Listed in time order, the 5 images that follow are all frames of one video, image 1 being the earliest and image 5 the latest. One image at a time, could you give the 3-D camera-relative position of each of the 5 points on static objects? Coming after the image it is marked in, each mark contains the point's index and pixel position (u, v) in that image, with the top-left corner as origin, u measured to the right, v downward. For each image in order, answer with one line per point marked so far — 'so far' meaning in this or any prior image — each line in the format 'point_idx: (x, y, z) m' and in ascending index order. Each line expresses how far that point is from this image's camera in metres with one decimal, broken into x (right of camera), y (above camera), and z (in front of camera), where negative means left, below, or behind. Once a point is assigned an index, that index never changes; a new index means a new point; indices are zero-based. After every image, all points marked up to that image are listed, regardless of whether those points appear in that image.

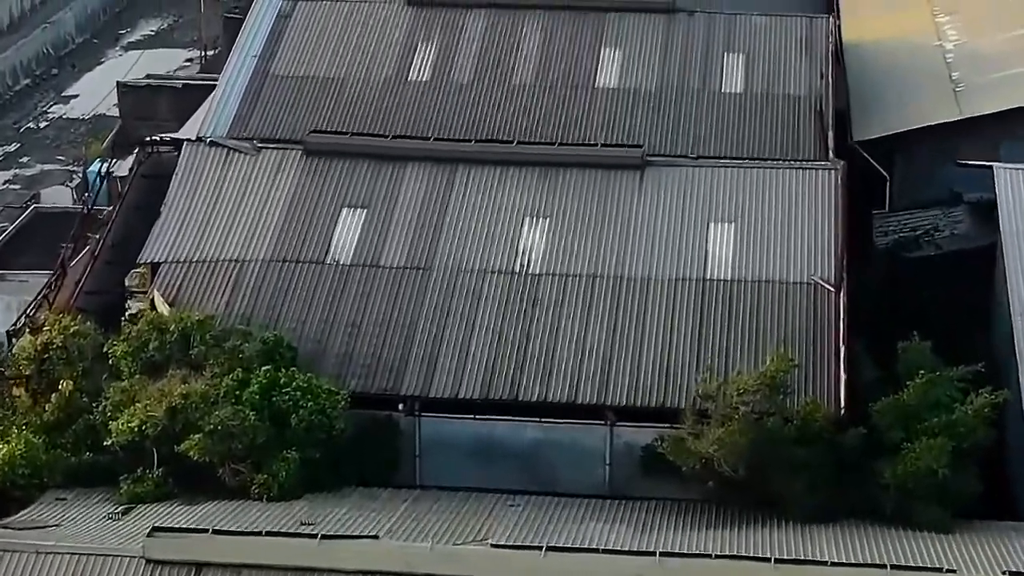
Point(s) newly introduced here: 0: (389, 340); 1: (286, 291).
0: (-1.2, -0.5, +19.3) m
1: (-2.3, 0.0, +20.0) m
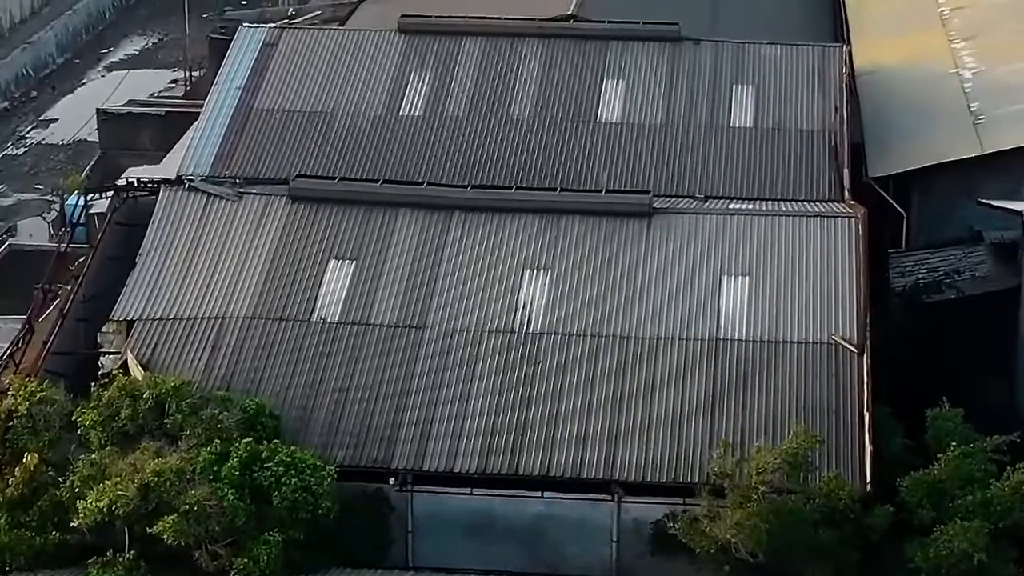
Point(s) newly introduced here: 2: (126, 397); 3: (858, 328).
0: (-1.2, -1.1, +18.0) m
1: (-2.3, -0.6, +18.6) m
2: (-3.4, -1.0, +17.6) m
3: (+3.3, -0.4, +18.6) m
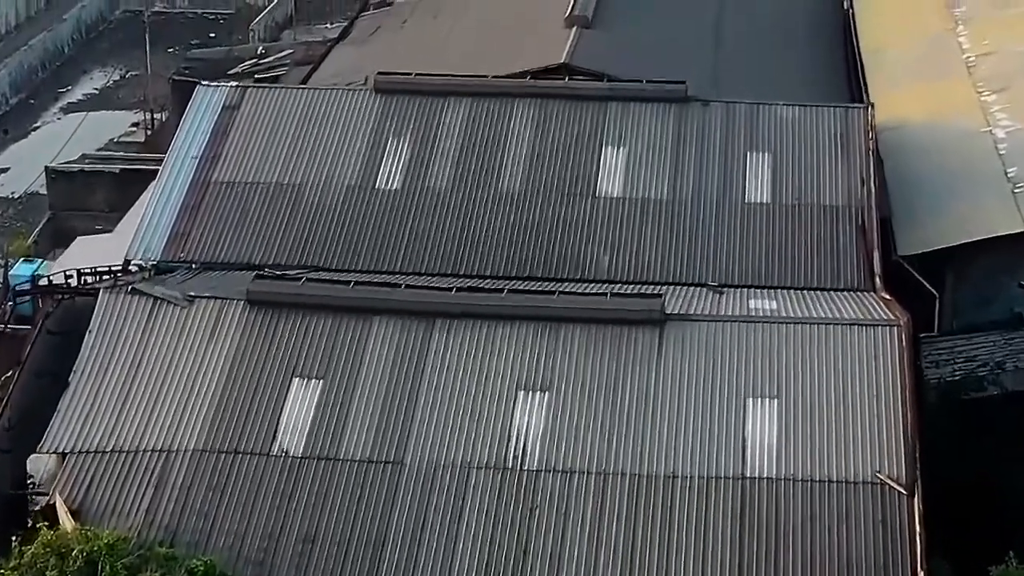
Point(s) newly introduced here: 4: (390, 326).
0: (-1.3, -2.2, +15.3) m
1: (-2.4, -1.7, +16.0) m
2: (-3.5, -2.0, +15.0) m
3: (+3.2, -1.4, +16.0) m
4: (-1.1, -0.3, +17.8) m
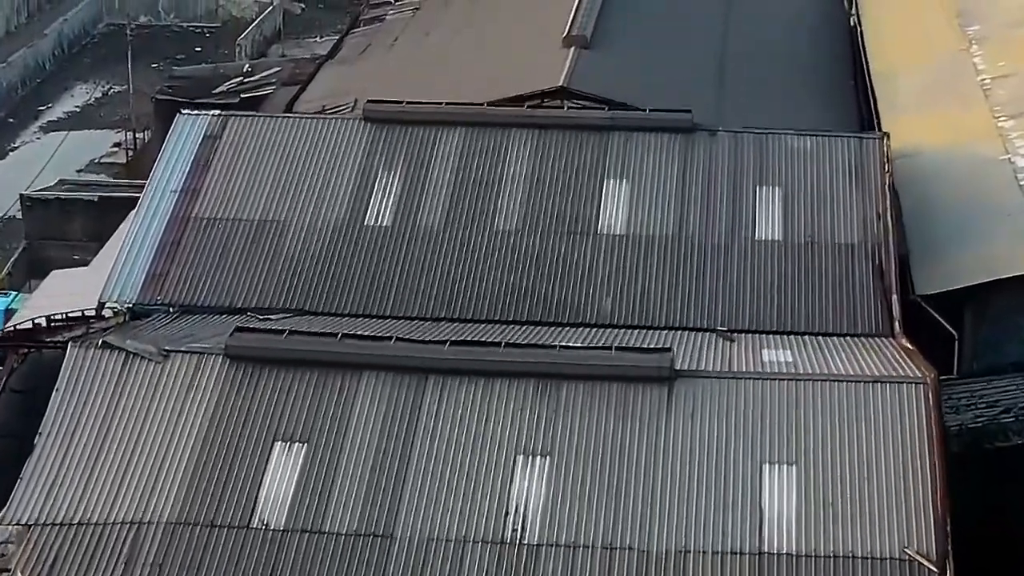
0: (-1.3, -2.6, +14.1) m
1: (-2.4, -2.1, +14.8) m
2: (-3.5, -2.5, +13.8) m
3: (+3.2, -1.9, +14.8) m
4: (-1.1, -0.8, +16.6) m
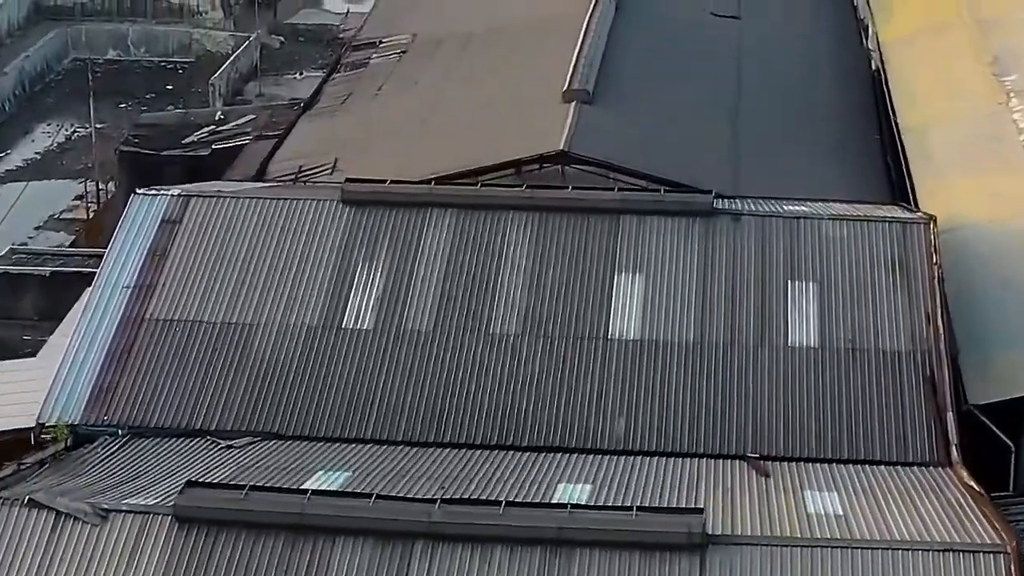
0: (-1.2, -3.7, +11.5) m
1: (-2.3, -3.2, +12.2) m
2: (-3.5, -3.6, +11.1) m
3: (+3.2, -2.9, +12.2) m
4: (-1.1, -1.9, +14.0) m
